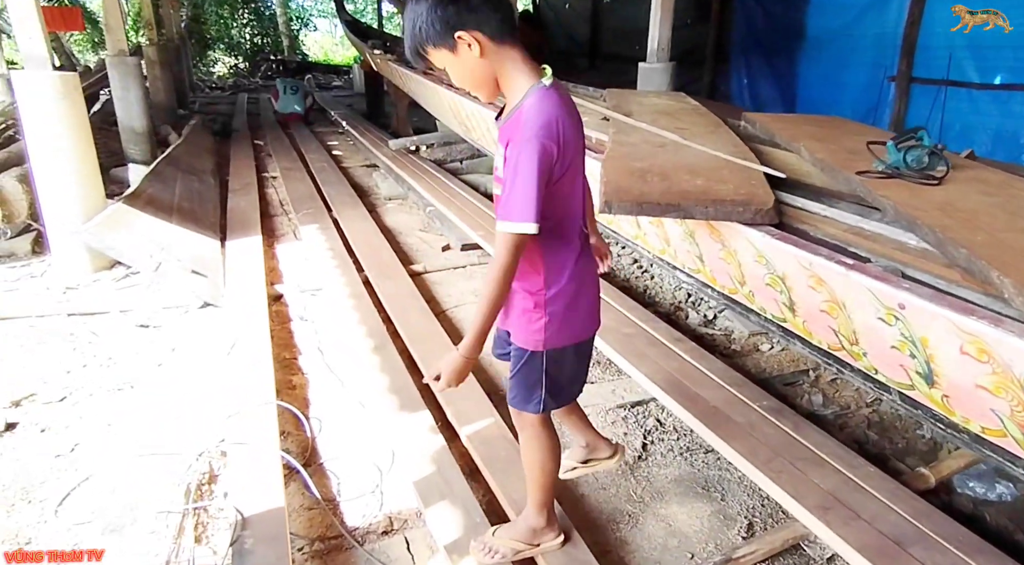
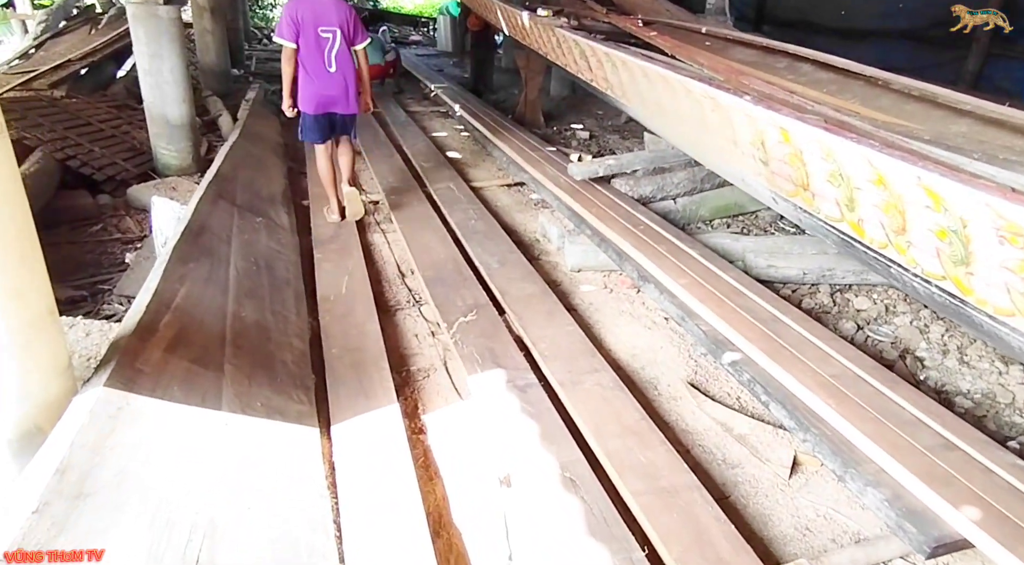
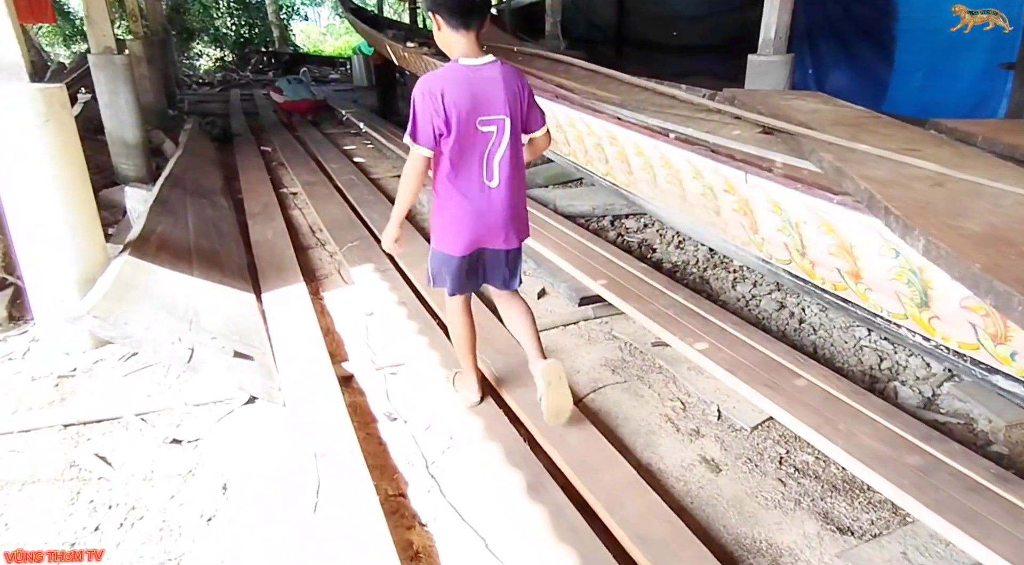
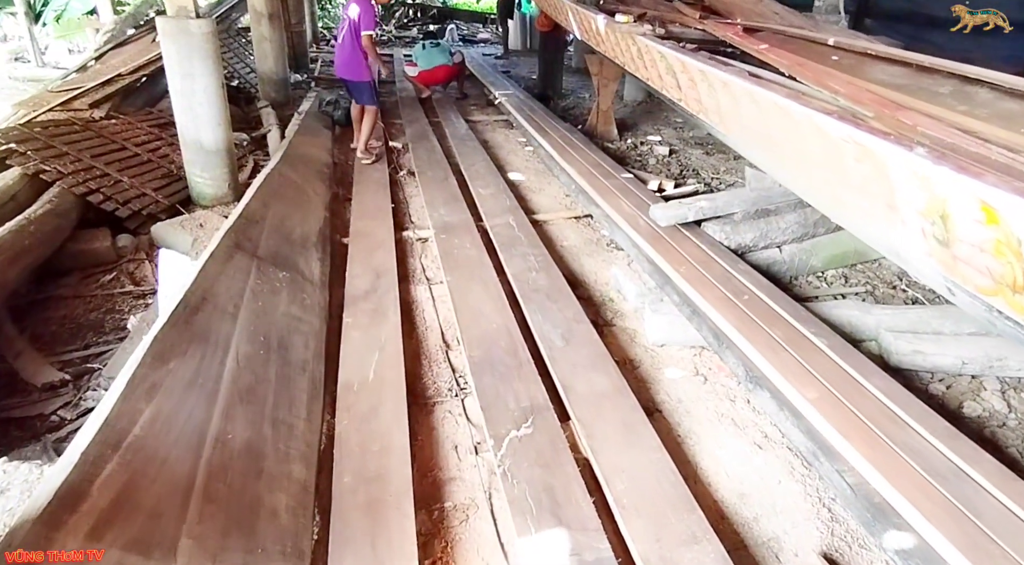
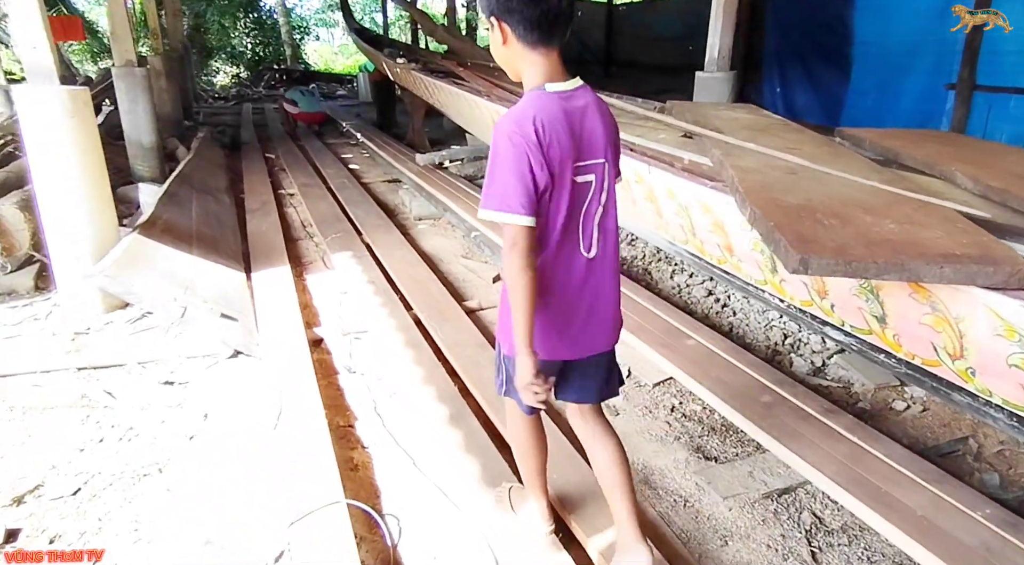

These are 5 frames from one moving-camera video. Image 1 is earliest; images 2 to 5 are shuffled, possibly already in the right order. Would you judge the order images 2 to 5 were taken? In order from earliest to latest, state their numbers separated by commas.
5, 3, 2, 4
